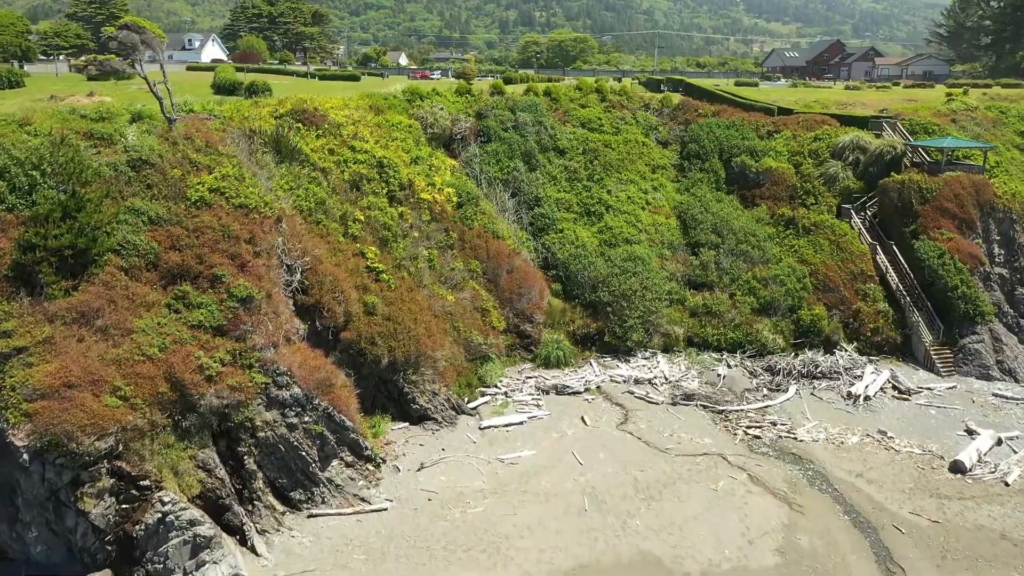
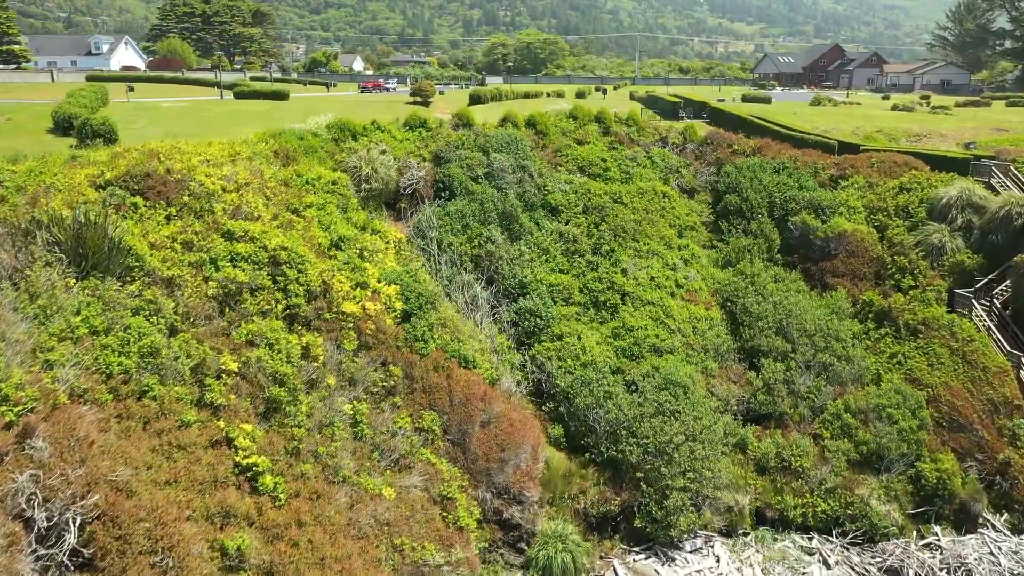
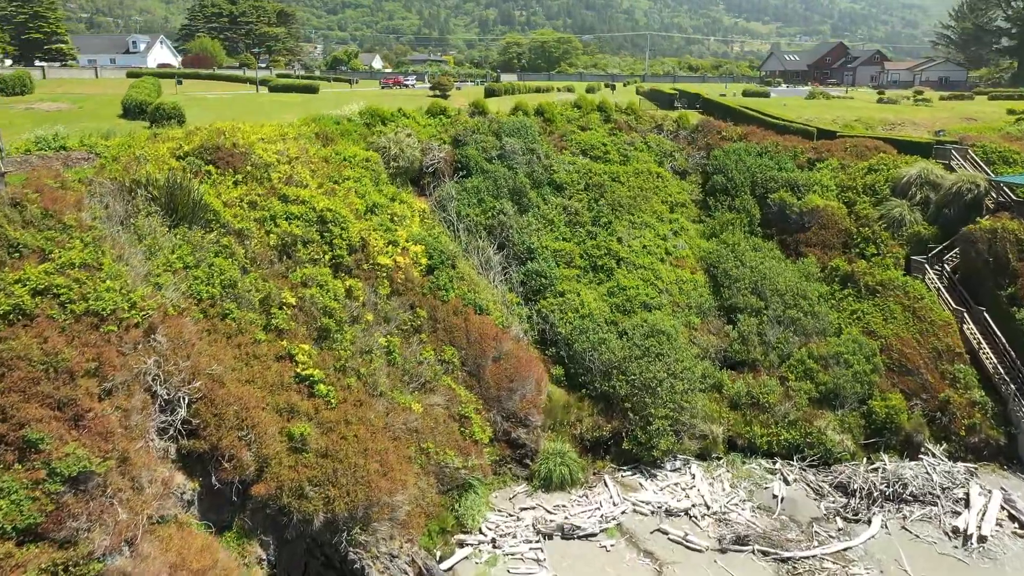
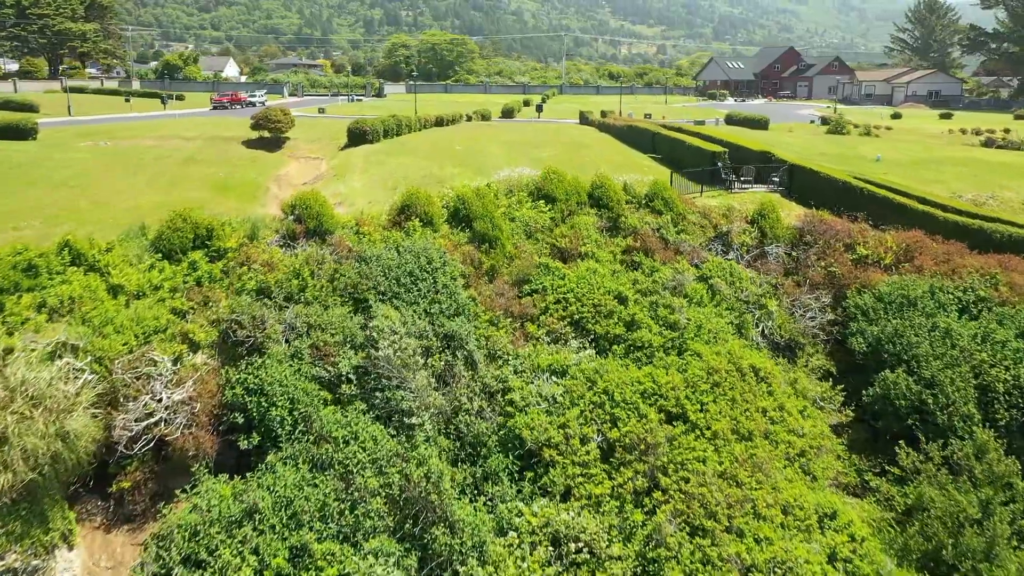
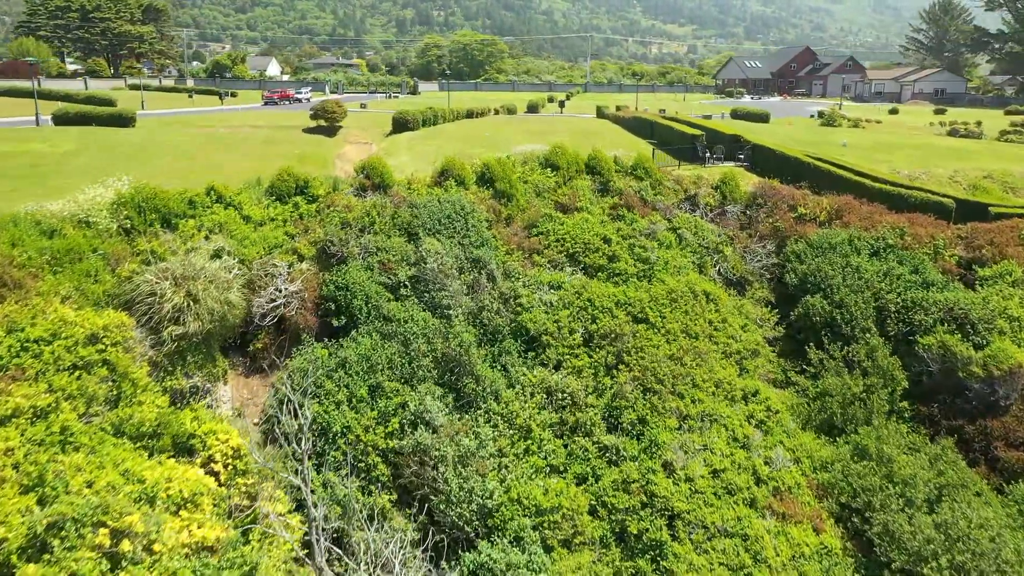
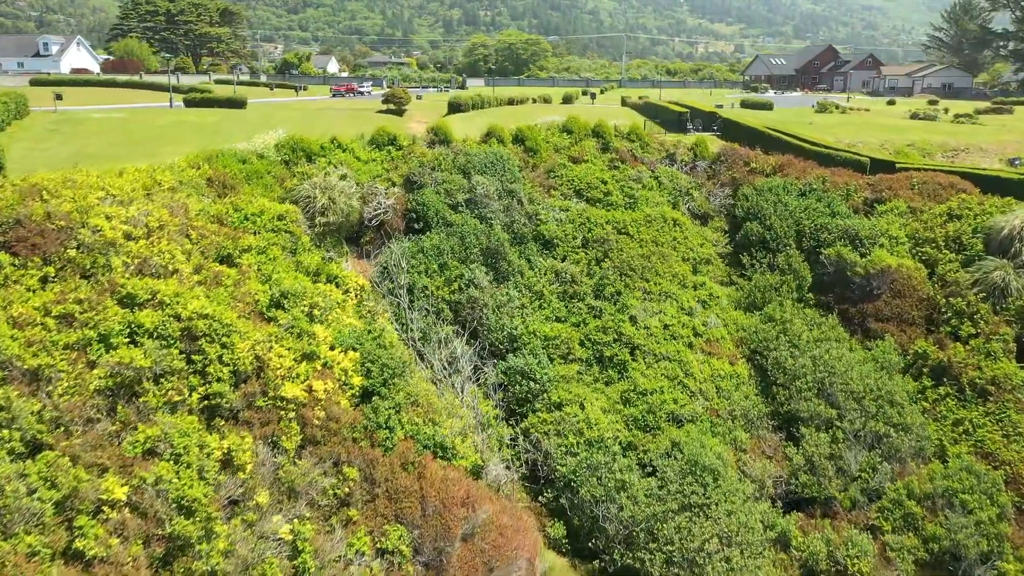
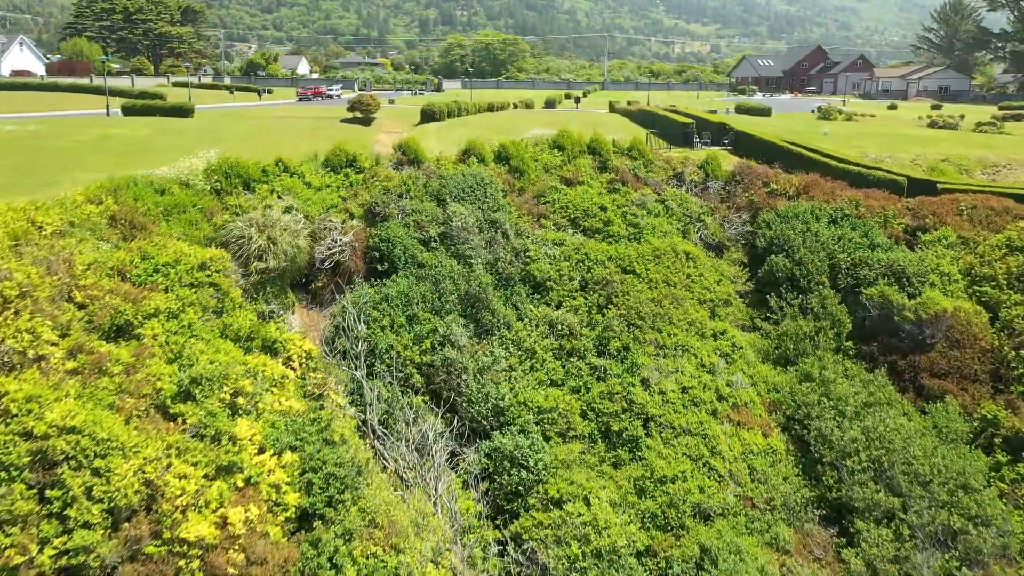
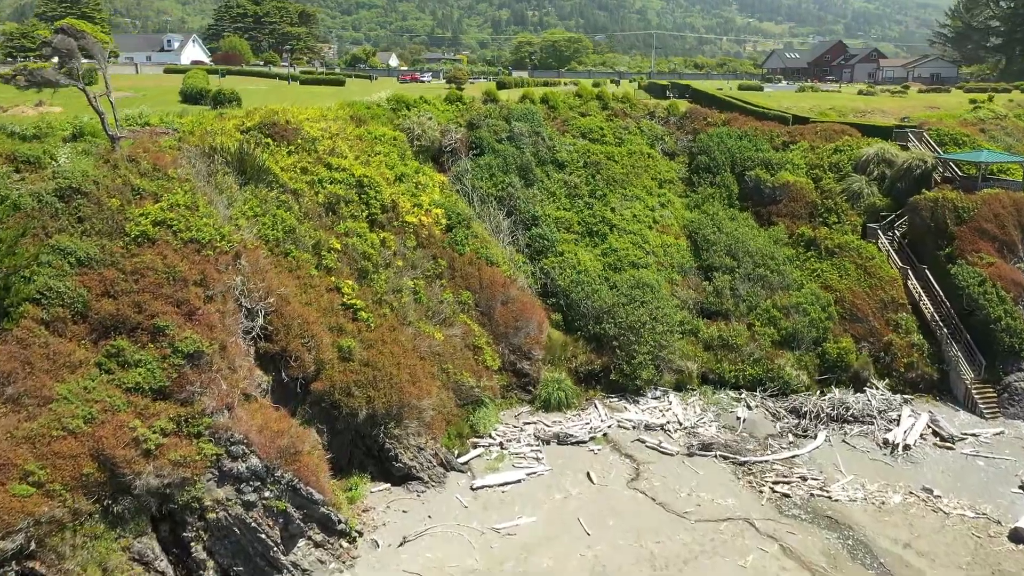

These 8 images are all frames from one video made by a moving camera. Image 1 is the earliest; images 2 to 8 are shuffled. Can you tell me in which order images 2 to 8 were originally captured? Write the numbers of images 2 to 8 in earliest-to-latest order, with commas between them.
8, 3, 2, 6, 7, 5, 4
